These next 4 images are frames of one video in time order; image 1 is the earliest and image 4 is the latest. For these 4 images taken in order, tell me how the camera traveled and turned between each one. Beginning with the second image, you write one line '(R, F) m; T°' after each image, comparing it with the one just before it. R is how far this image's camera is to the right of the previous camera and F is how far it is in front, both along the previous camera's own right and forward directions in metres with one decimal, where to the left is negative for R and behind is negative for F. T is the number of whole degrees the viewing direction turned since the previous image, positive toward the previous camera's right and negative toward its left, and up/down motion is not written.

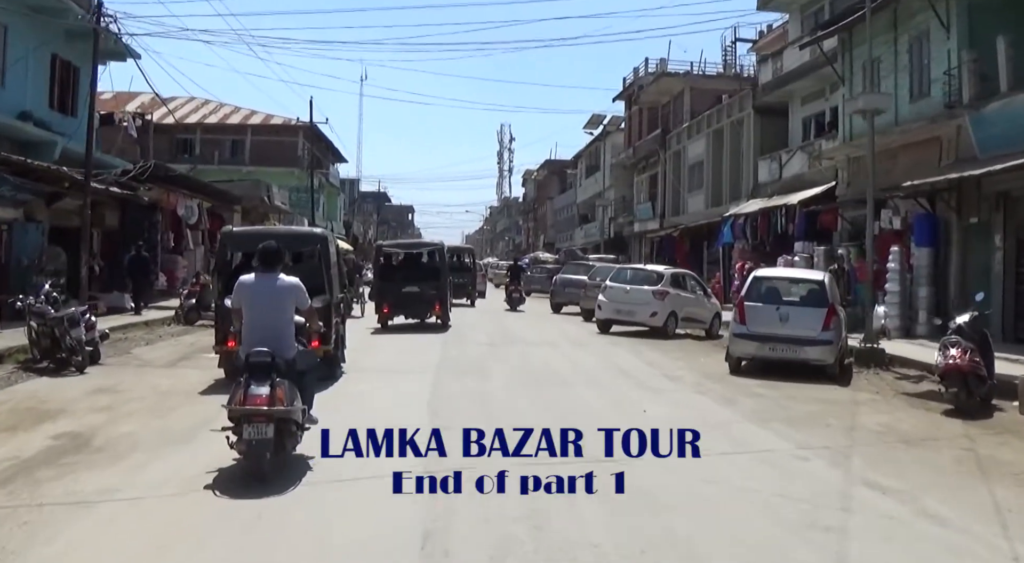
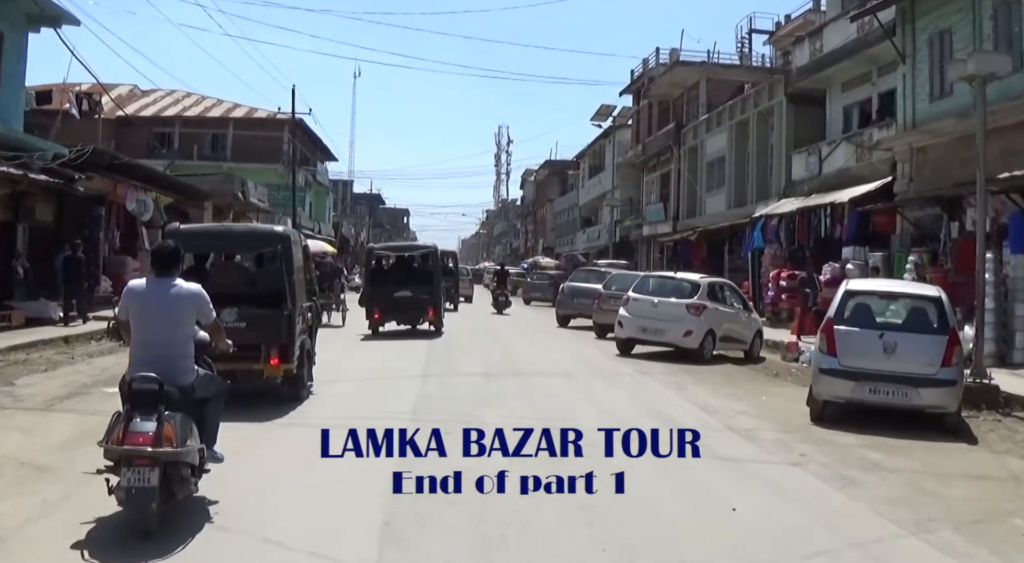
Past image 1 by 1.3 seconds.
(-0.1, +3.7) m; 0°
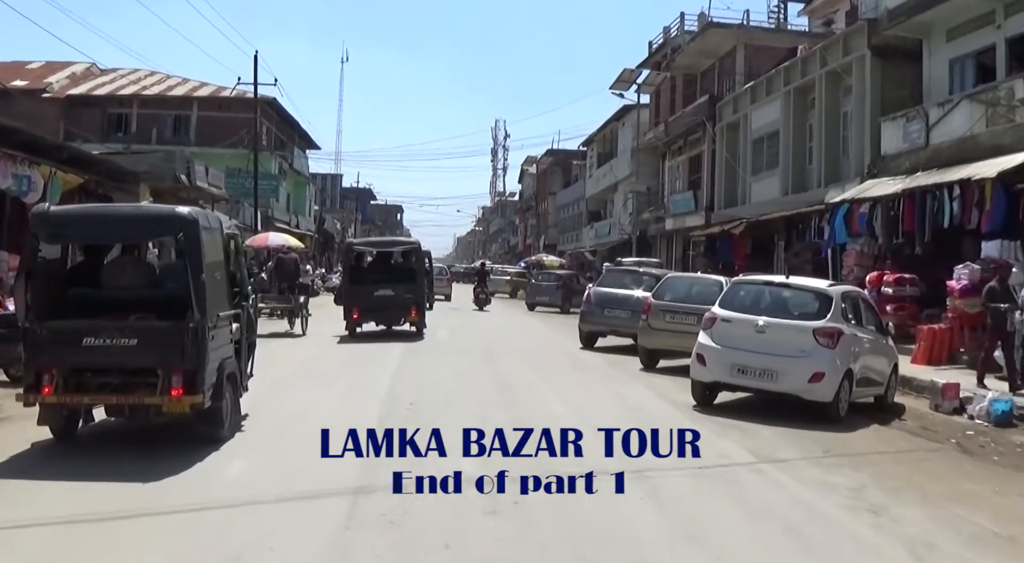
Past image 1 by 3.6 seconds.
(-0.2, +6.3) m; 0°
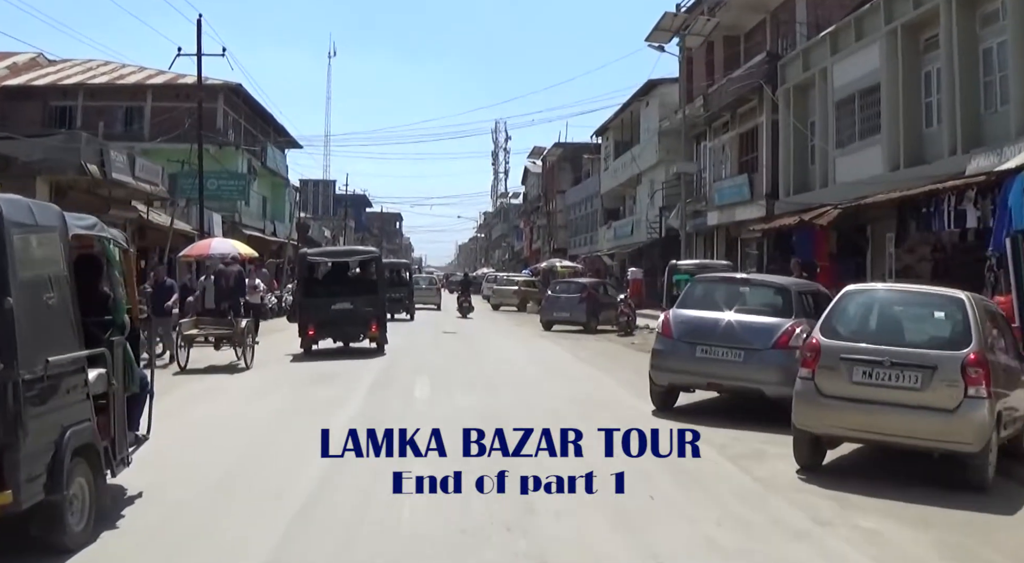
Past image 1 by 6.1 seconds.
(-0.2, +6.7) m; 0°
